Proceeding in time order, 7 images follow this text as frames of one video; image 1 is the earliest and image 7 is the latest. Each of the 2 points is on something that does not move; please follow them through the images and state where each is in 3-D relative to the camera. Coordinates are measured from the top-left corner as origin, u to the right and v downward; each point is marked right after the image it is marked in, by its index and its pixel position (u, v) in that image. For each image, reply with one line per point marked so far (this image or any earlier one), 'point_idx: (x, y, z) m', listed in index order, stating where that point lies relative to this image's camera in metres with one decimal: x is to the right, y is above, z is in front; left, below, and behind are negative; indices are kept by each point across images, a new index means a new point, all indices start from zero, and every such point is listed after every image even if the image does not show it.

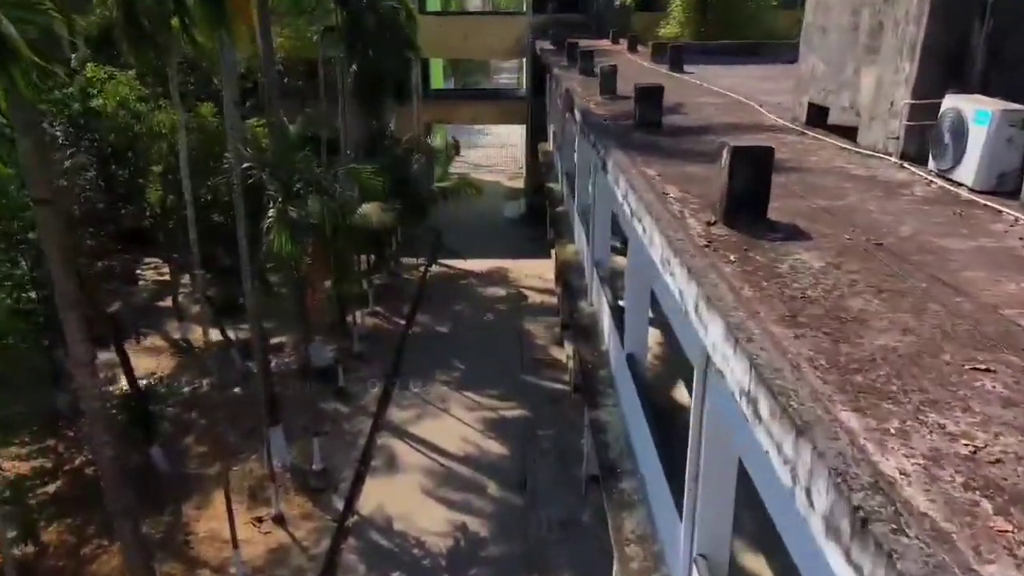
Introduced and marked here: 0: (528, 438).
0: (+0.2, -2.2, +11.5) m
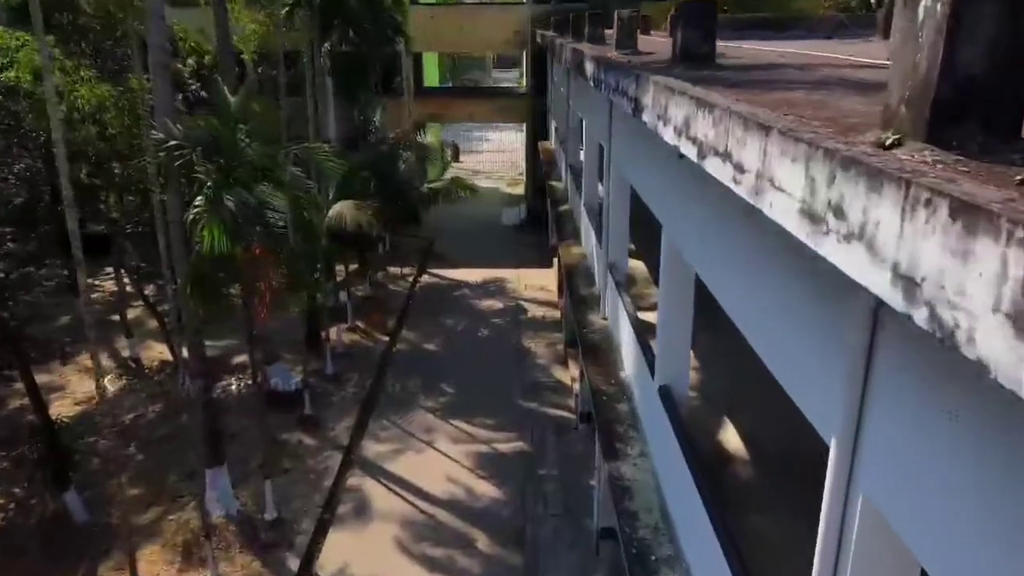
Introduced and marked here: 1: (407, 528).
0: (+0.2, -2.3, +9.6) m
1: (-1.2, -2.7, +8.7) m
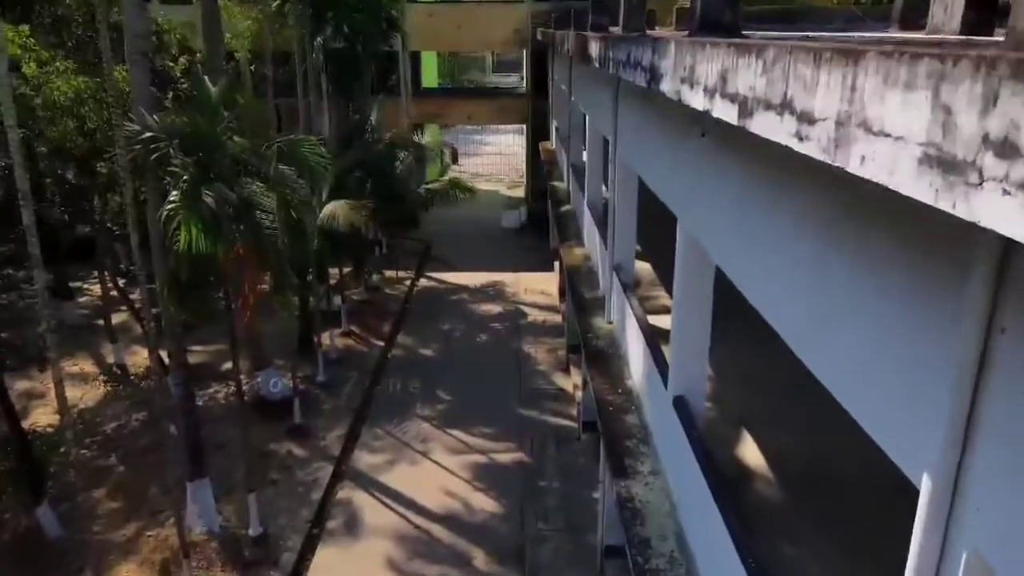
0: (+0.2, -2.4, +9.1) m
1: (-1.2, -2.7, +8.2) m
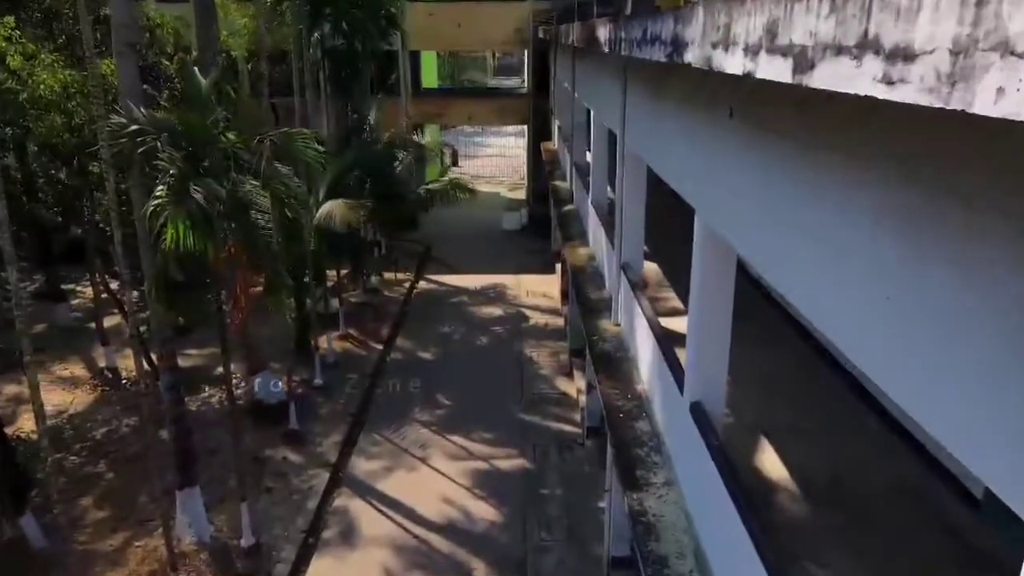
0: (+0.2, -2.4, +8.8) m
1: (-1.1, -2.7, +7.9) m
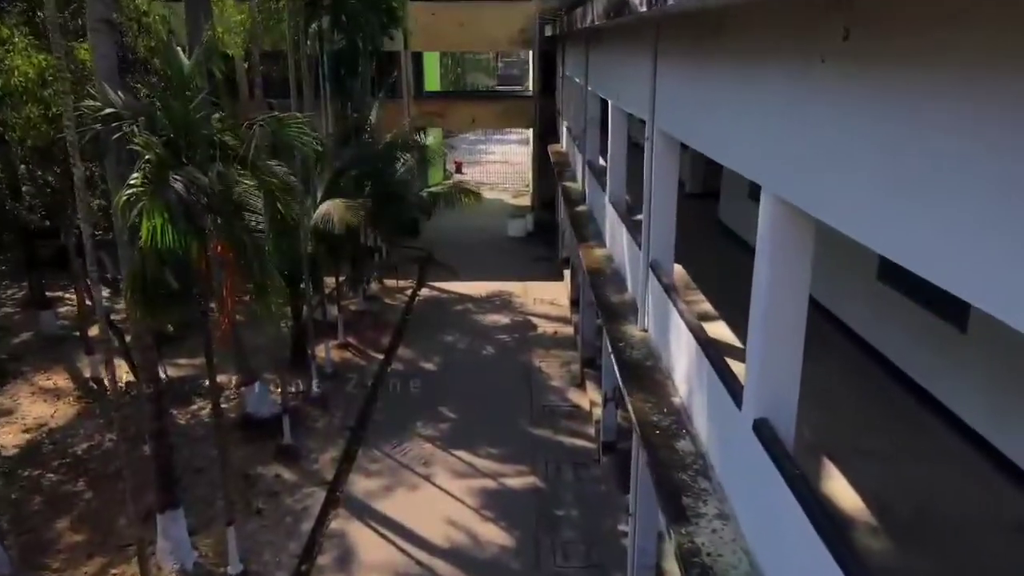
0: (+0.3, -2.4, +8.1) m
1: (-1.0, -2.7, +7.2) m
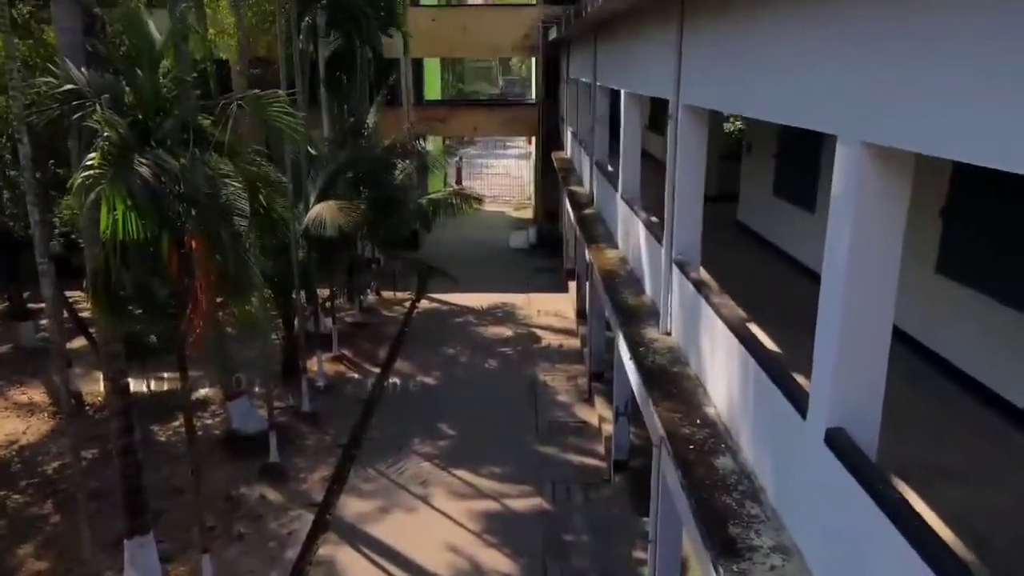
0: (+0.4, -2.4, +7.4) m
1: (-1.0, -2.7, +6.5) m
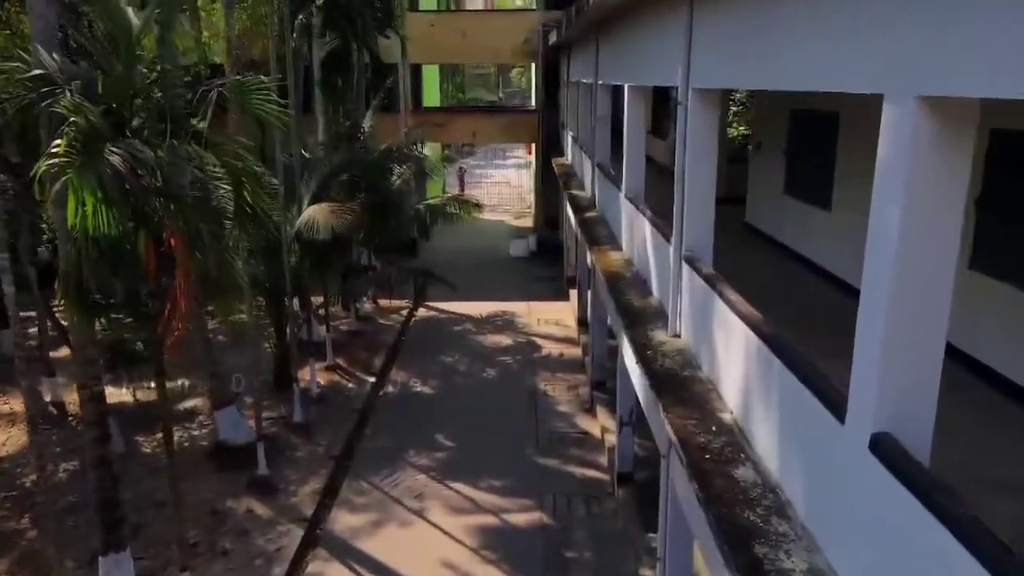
0: (+0.4, -2.5, +7.1) m
1: (-1.0, -2.7, +6.1) m
